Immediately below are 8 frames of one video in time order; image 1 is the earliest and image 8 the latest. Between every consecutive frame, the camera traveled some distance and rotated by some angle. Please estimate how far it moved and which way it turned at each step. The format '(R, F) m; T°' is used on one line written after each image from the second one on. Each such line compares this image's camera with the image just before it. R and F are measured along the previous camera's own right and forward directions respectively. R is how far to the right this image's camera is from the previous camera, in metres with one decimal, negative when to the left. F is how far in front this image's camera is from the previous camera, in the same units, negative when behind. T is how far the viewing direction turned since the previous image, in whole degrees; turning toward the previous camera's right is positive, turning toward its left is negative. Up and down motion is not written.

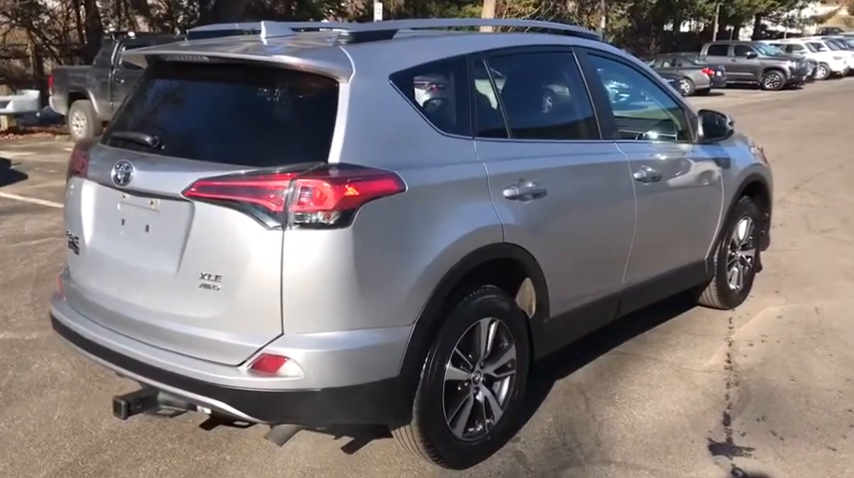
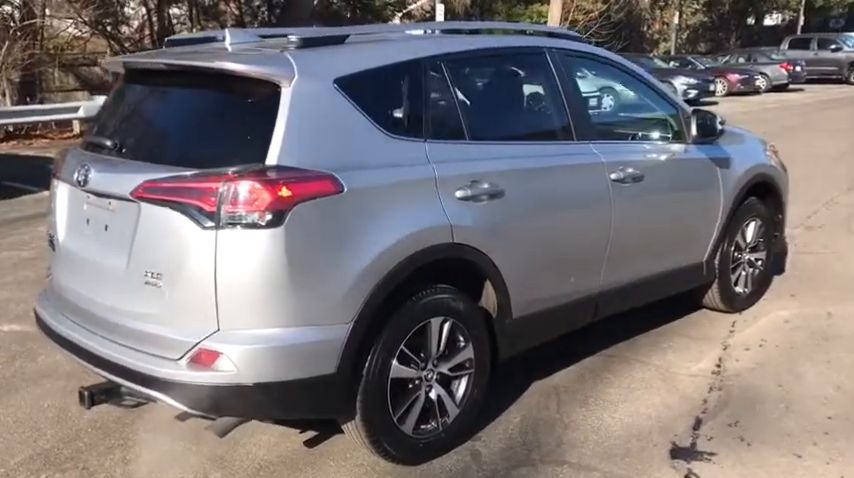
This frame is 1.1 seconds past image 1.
(+0.5, 0.0) m; -5°
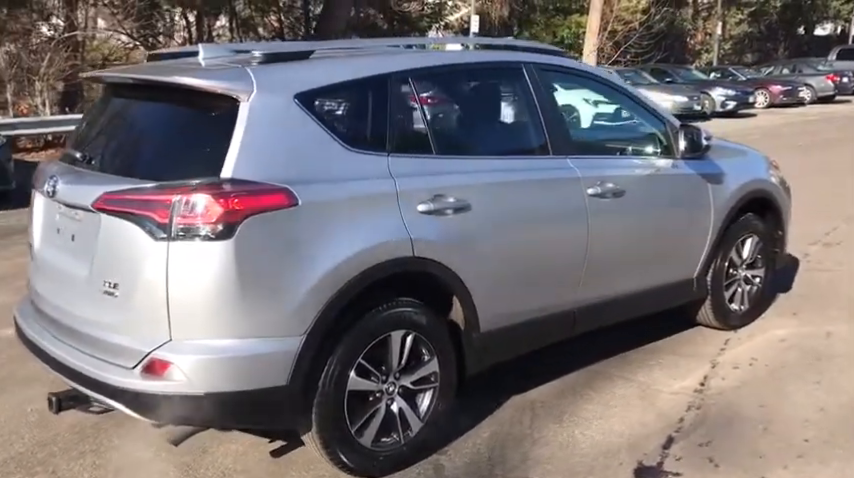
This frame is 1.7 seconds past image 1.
(+0.3, 0.0) m; -3°
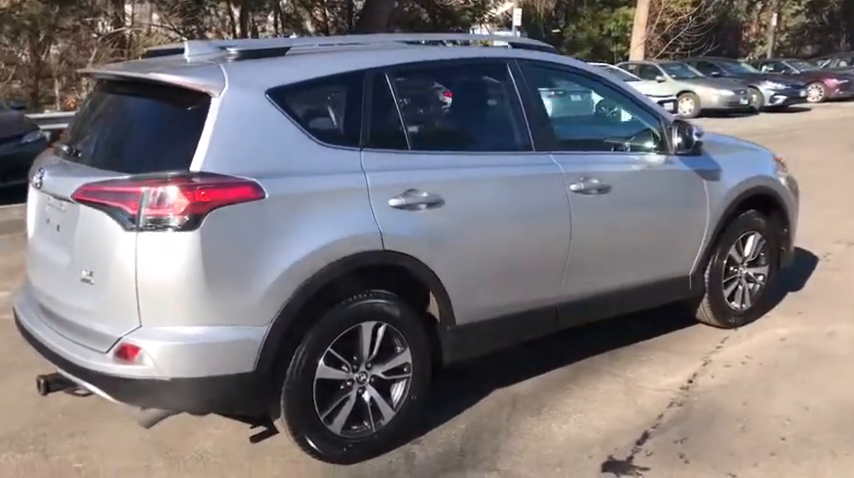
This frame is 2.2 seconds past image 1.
(+0.3, 0.0) m; -3°
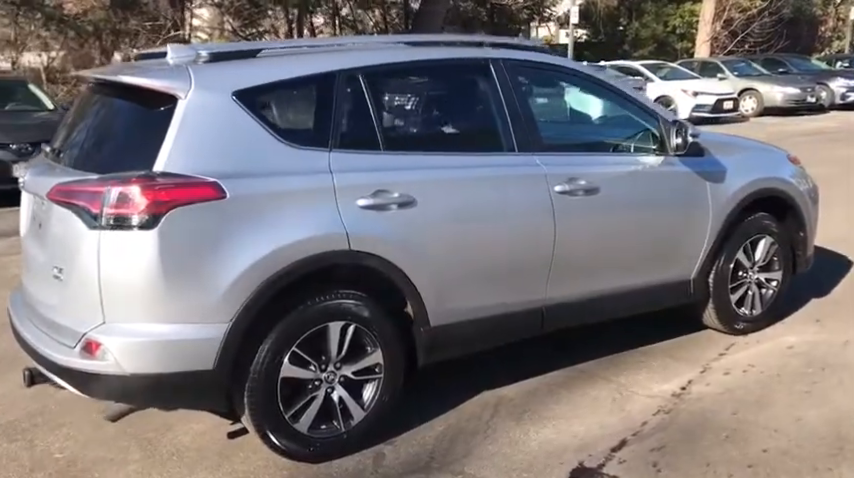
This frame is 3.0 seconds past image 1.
(+0.4, 0.0) m; -5°
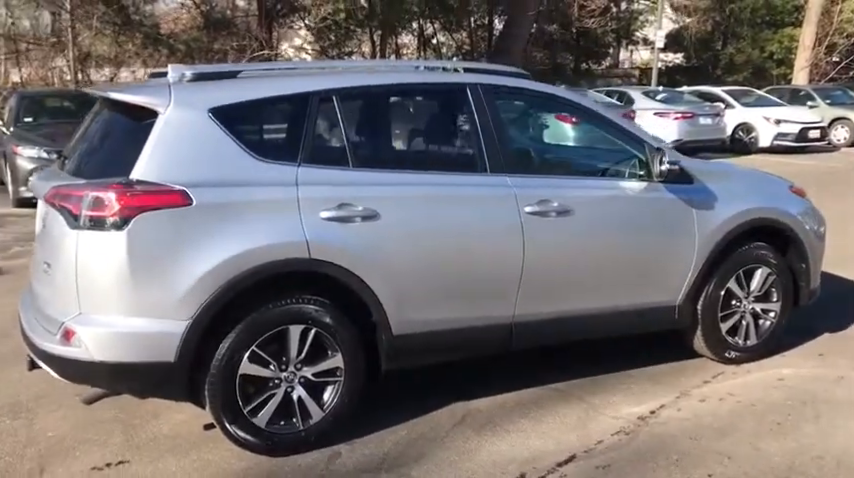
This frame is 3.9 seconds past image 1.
(+0.6, -0.2) m; -6°
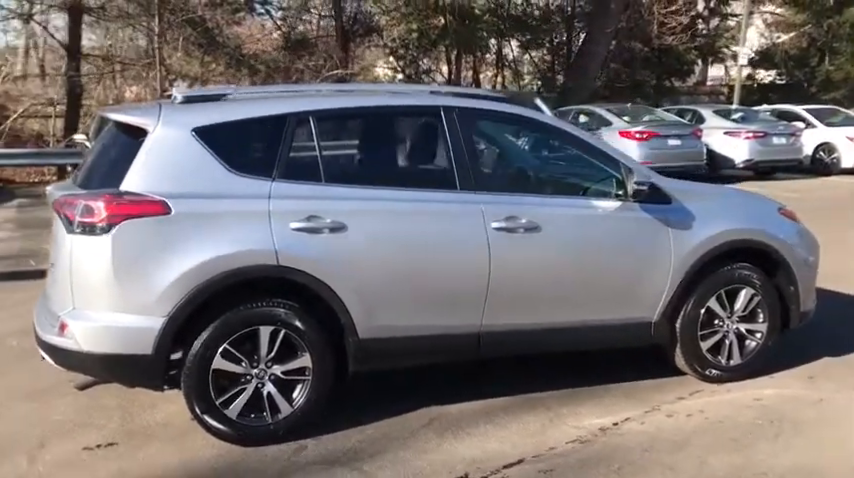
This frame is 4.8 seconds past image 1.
(+0.6, -0.2) m; -6°
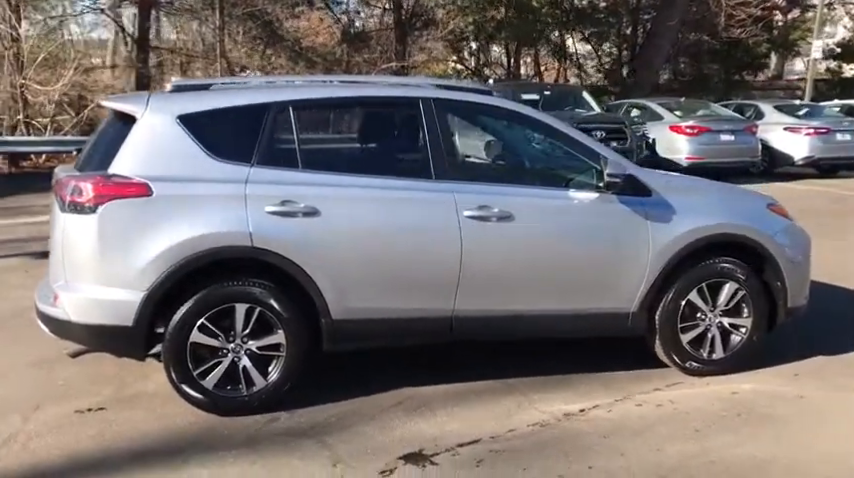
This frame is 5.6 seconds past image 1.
(+0.5, -0.1) m; -5°
